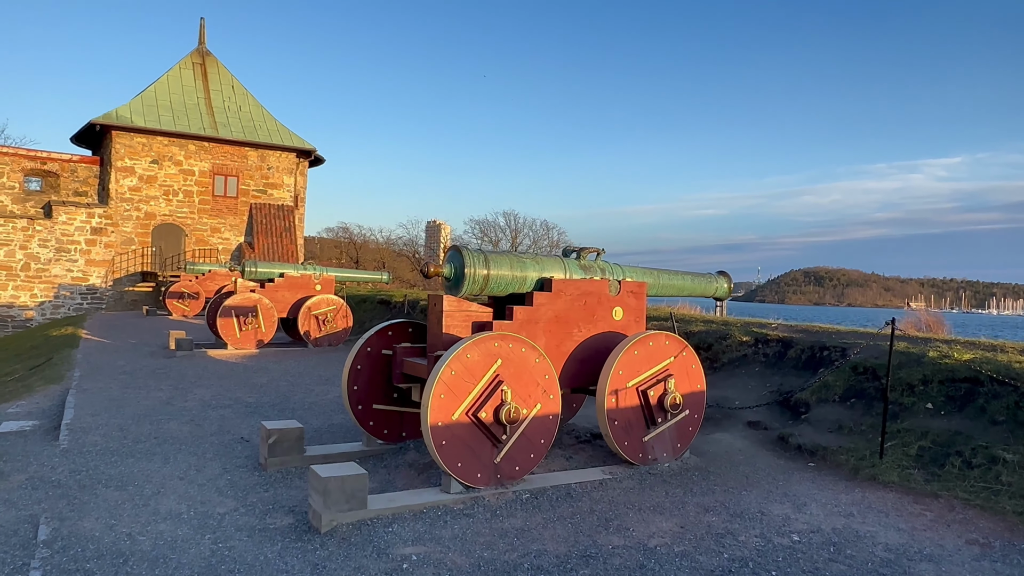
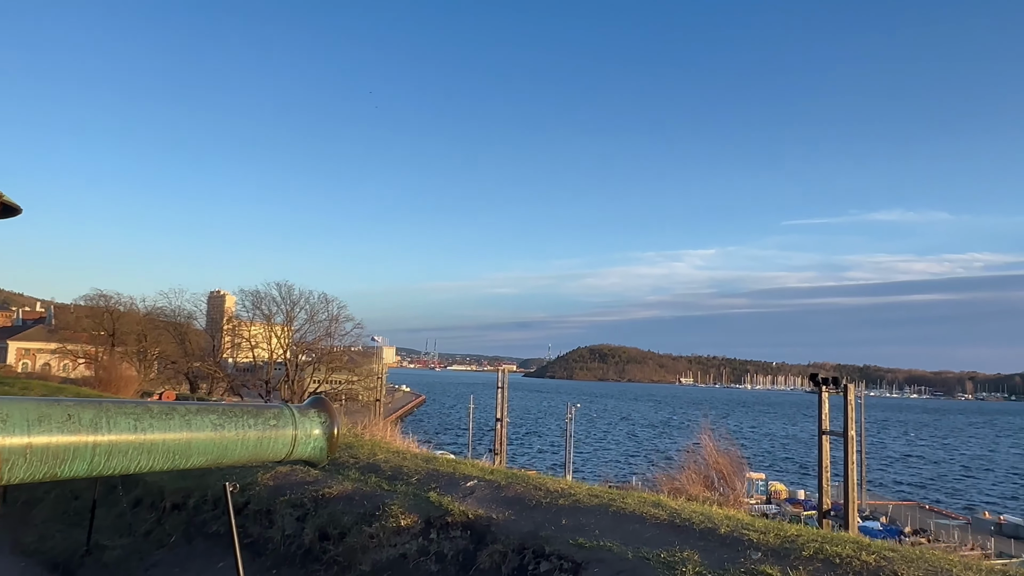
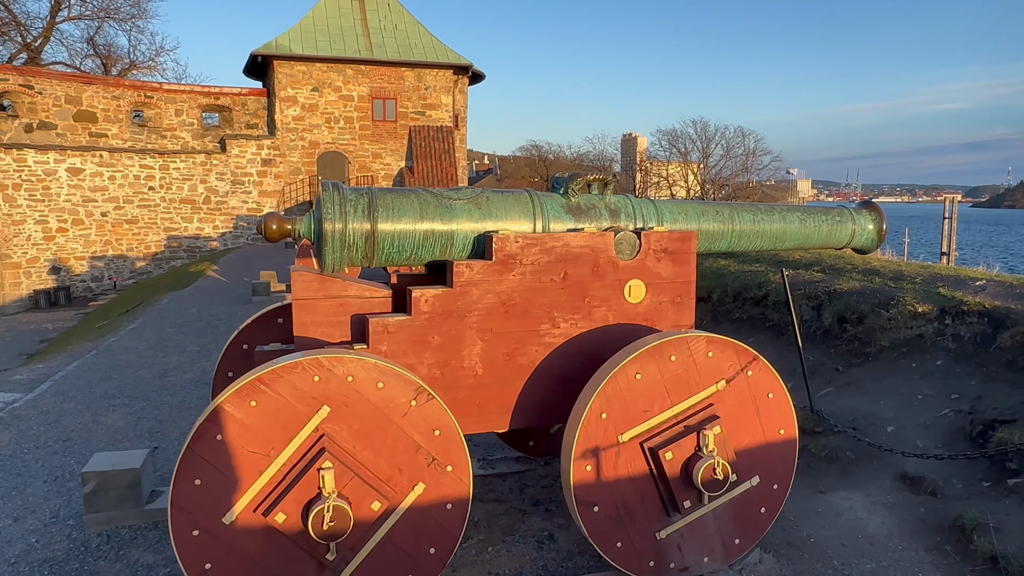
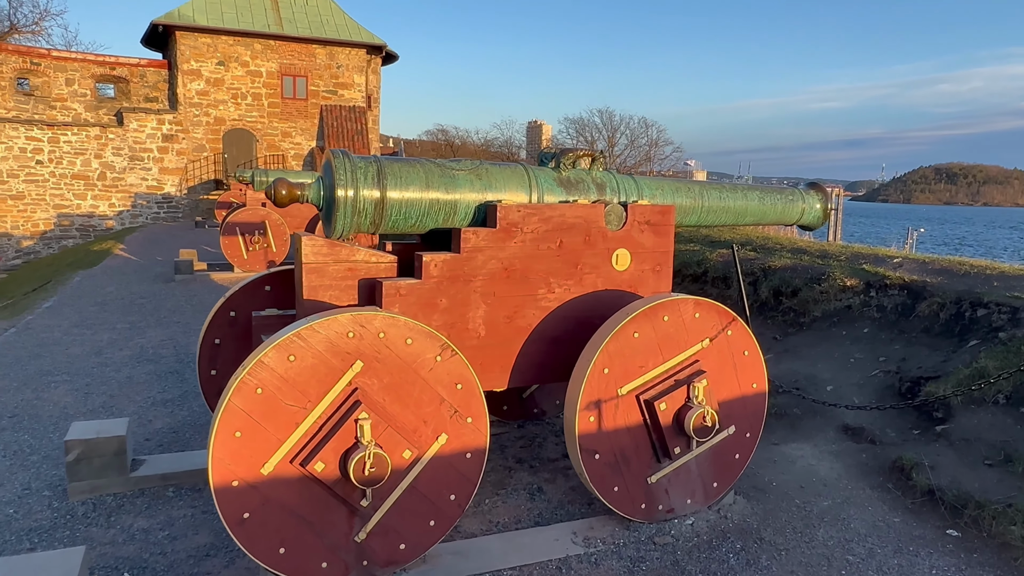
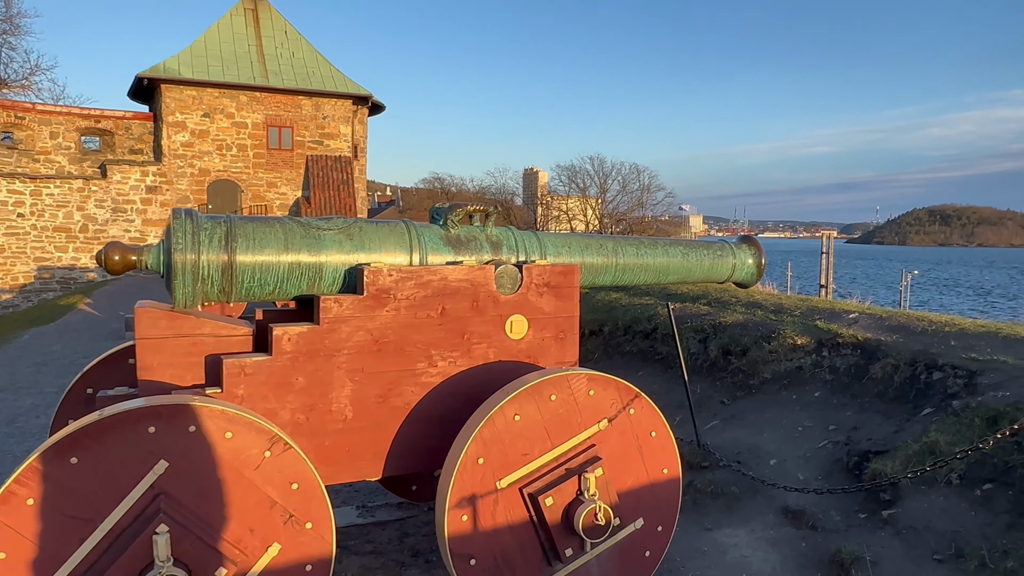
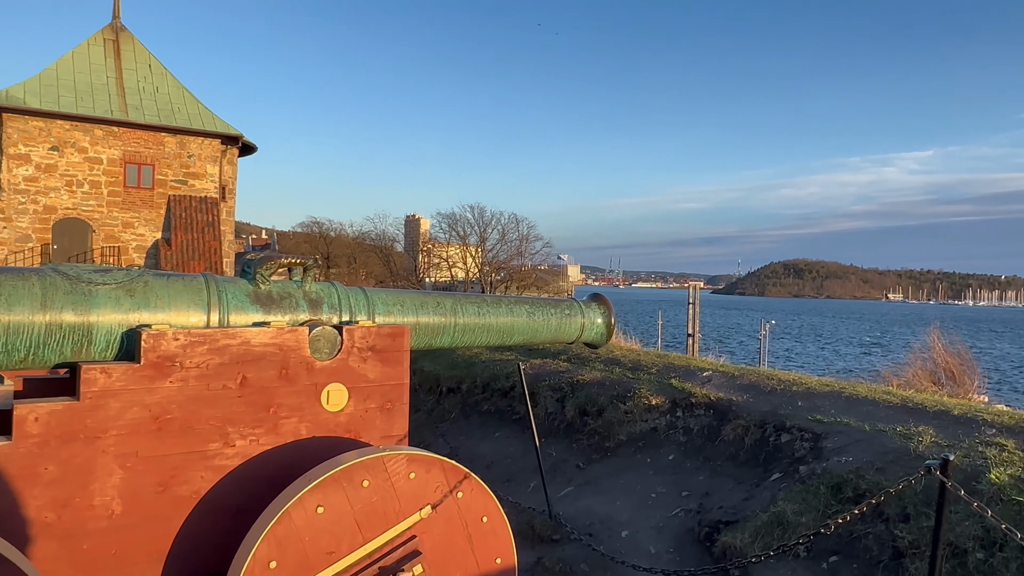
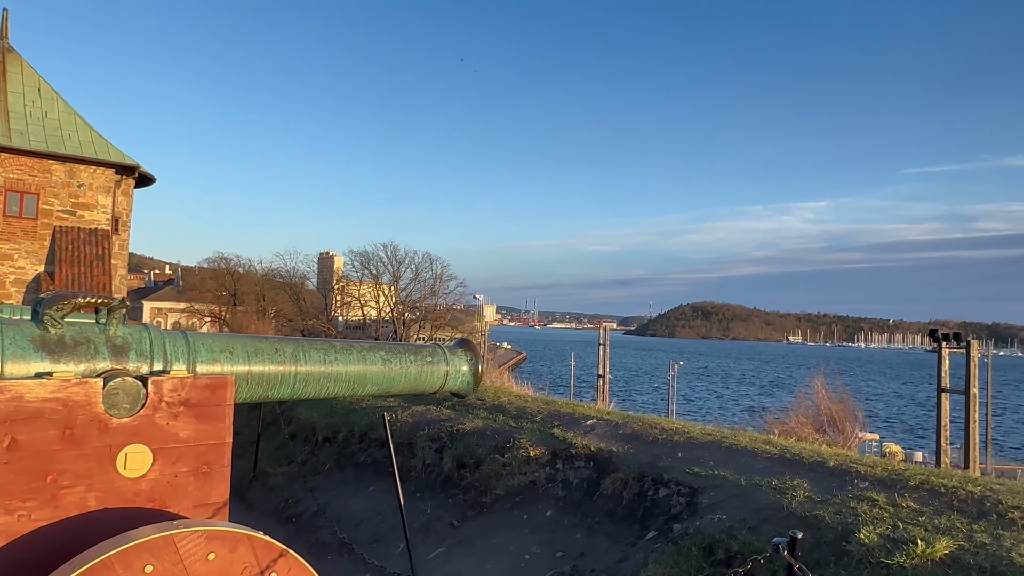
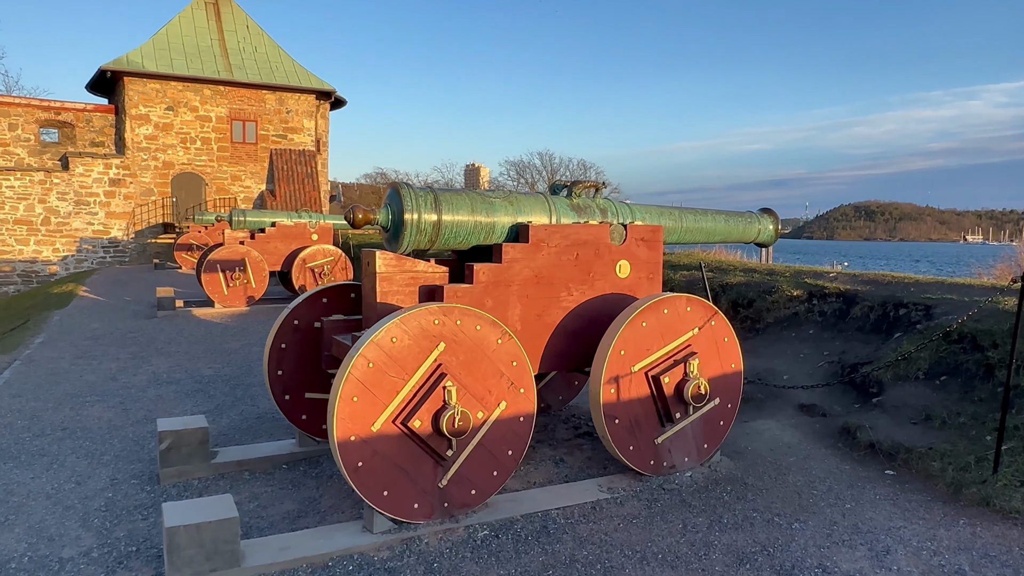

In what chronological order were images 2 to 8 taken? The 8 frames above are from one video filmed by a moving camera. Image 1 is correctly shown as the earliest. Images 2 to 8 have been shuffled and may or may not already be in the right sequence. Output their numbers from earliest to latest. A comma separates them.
8, 4, 3, 5, 6, 7, 2
